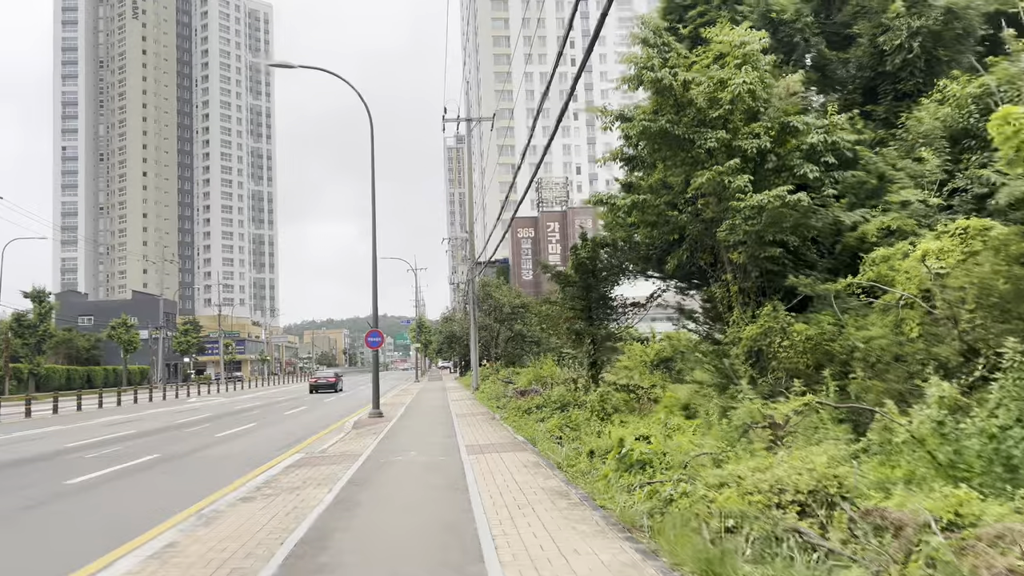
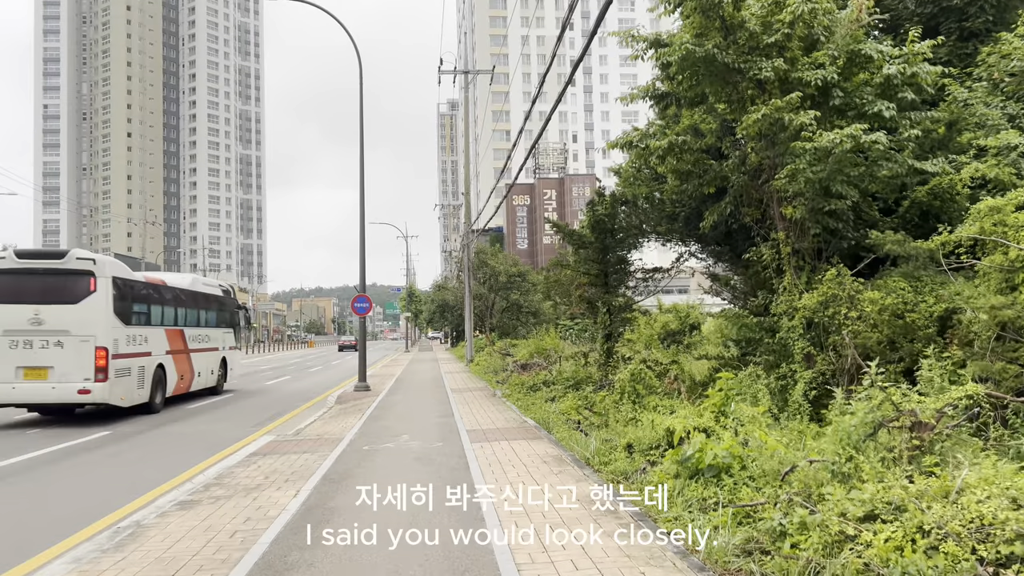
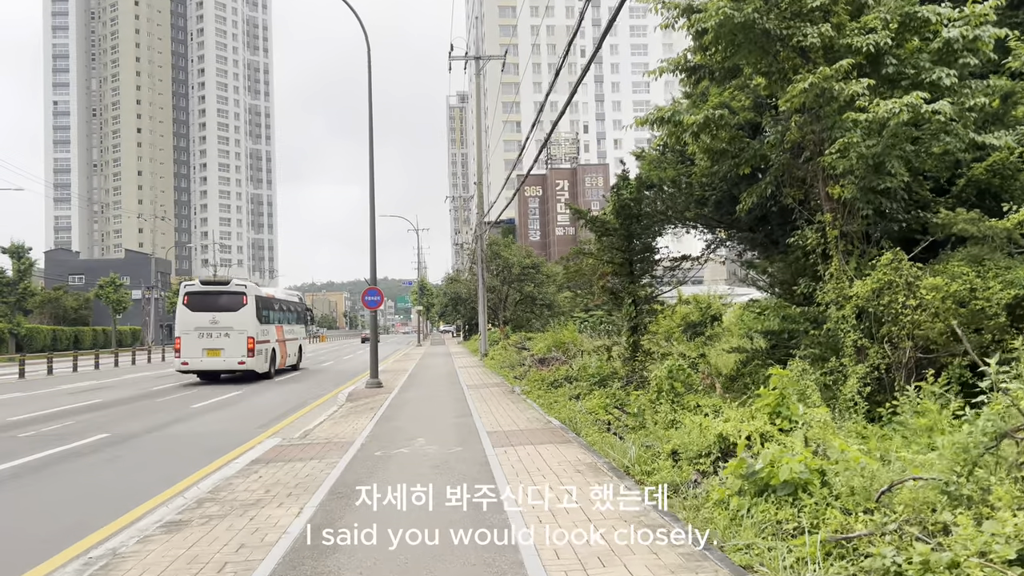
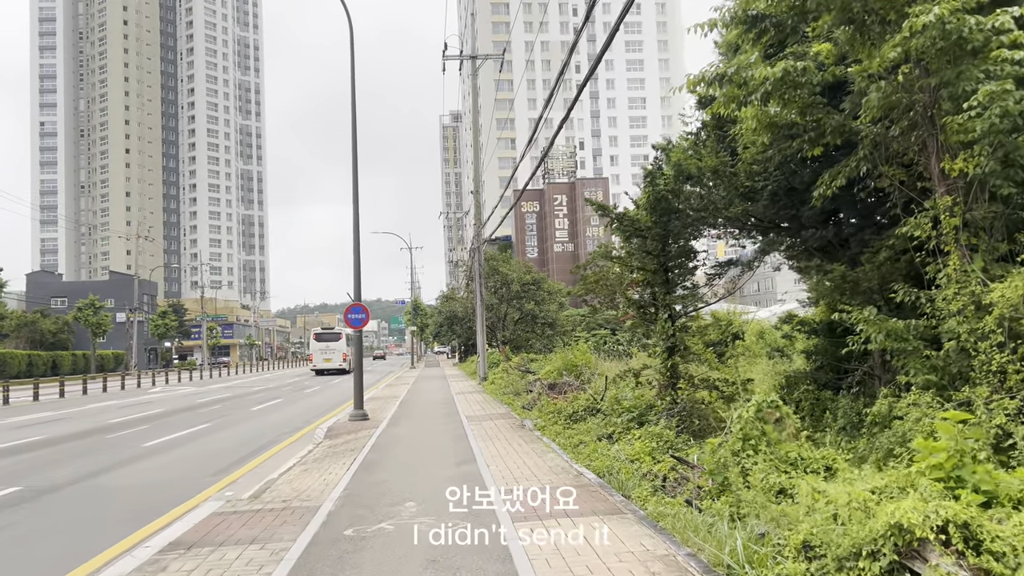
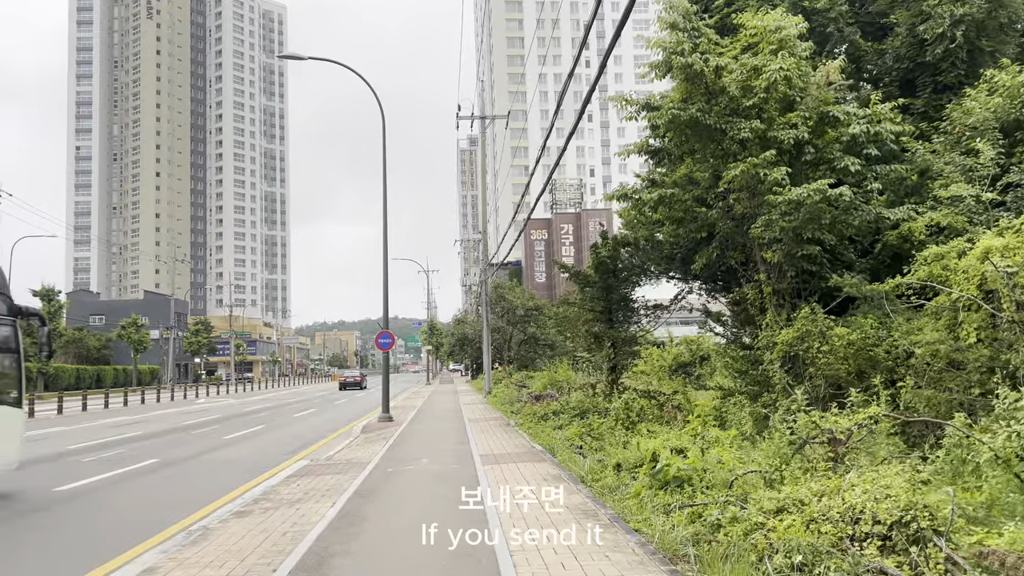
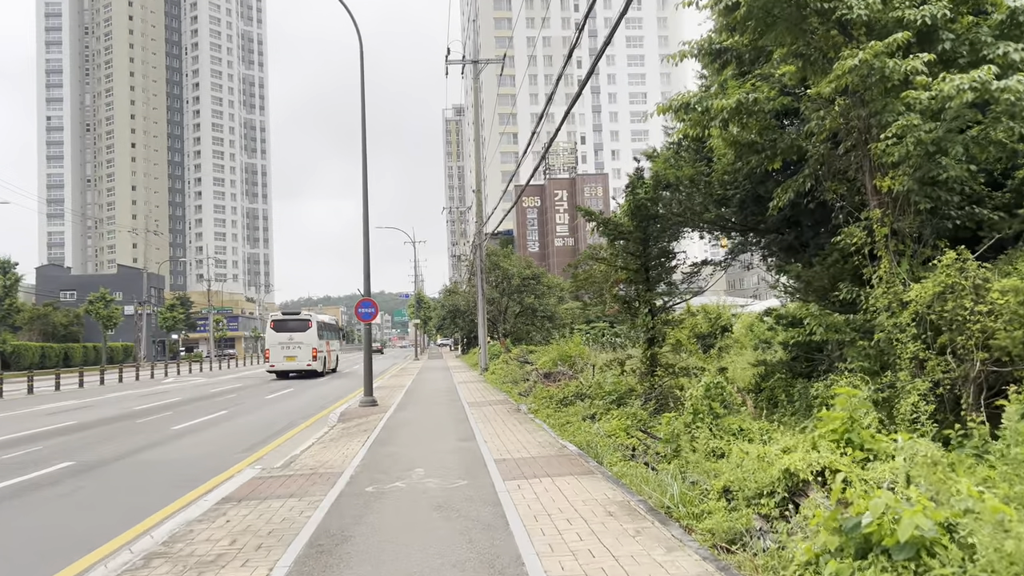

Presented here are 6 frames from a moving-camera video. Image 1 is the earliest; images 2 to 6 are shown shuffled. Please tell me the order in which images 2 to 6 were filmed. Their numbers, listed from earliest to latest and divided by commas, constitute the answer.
5, 2, 3, 6, 4
